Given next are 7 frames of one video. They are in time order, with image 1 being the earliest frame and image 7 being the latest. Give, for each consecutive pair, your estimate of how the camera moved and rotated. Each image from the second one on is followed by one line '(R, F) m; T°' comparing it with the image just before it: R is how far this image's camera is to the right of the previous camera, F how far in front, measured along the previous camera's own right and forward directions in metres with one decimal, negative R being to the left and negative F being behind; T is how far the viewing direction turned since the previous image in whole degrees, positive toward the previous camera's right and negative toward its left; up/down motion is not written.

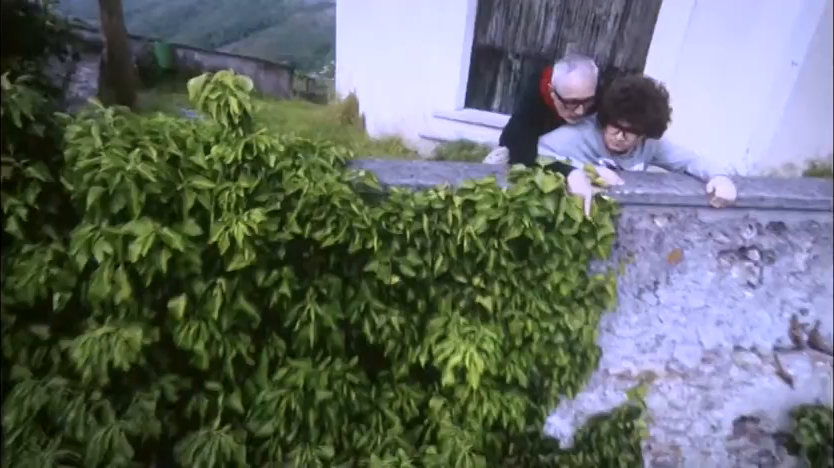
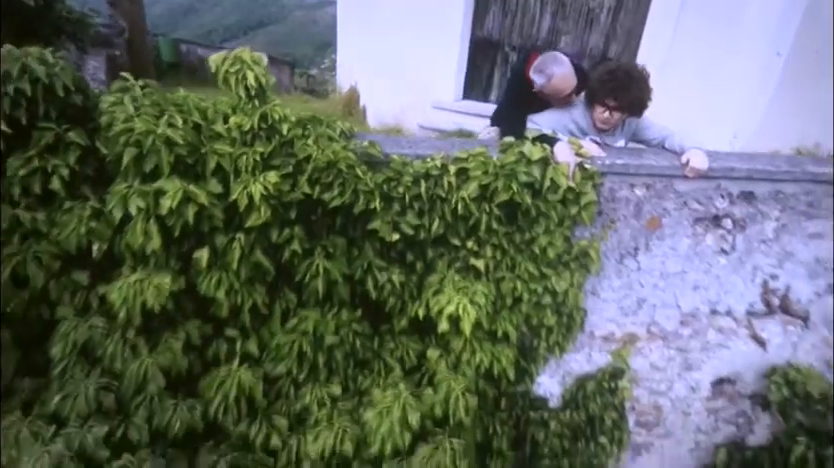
(+0.1, -0.1) m; -5°
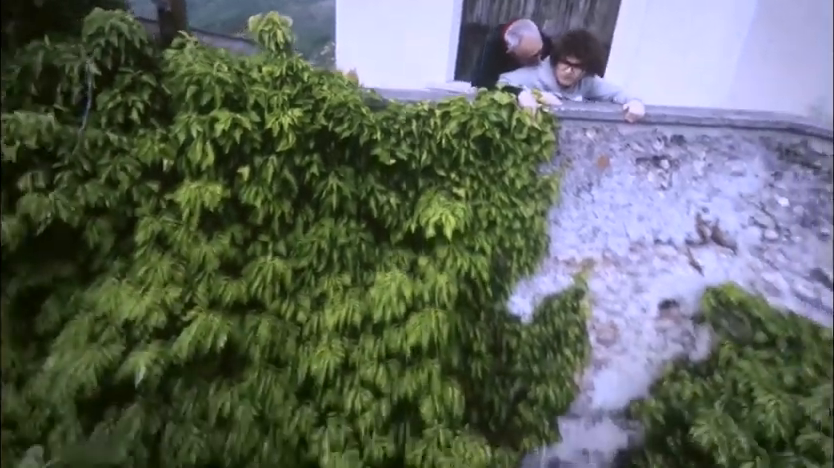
(0.0, -0.3) m; 0°
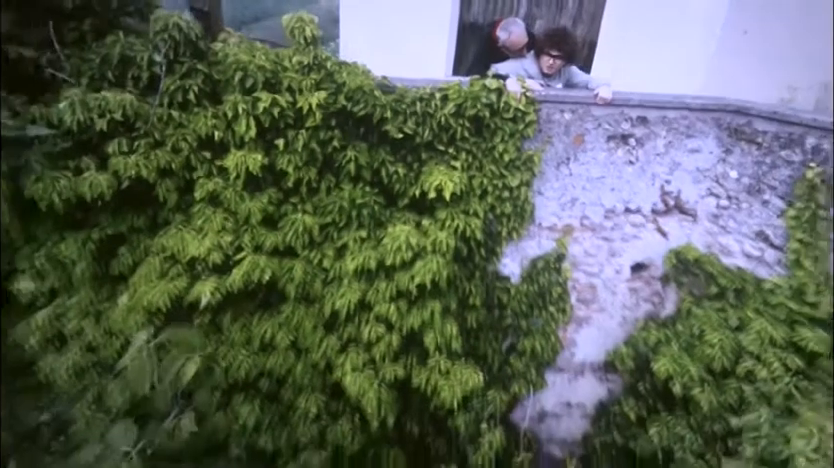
(0.0, -0.3) m; 0°
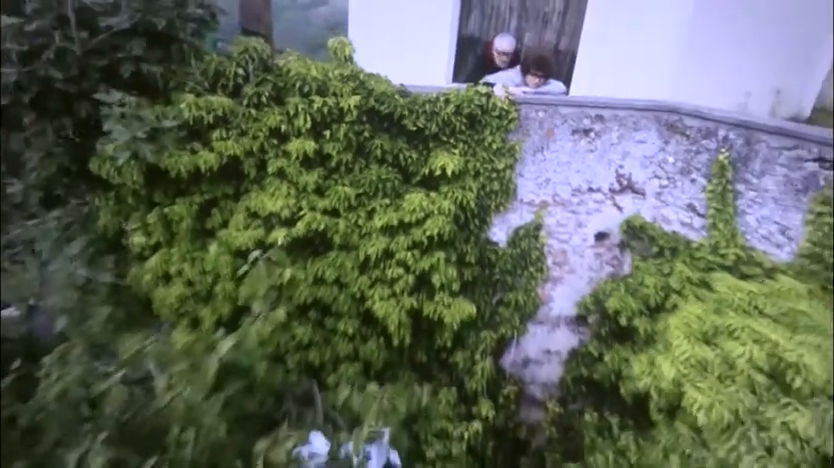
(0.0, -0.5) m; 0°
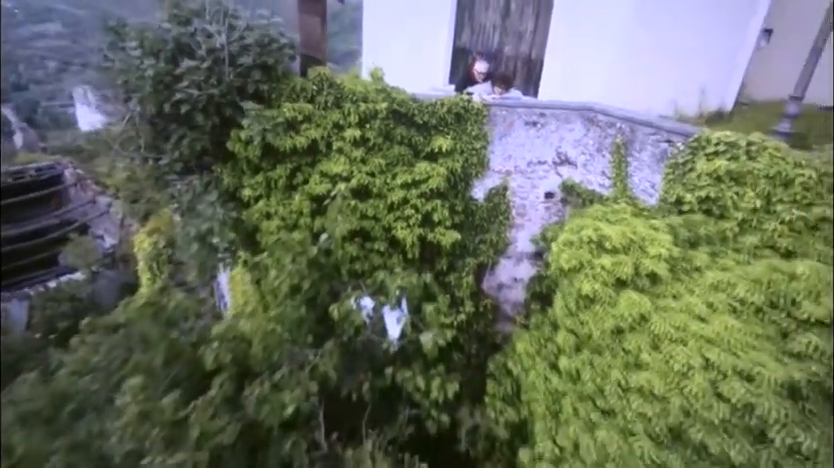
(0.0, -1.2) m; 0°
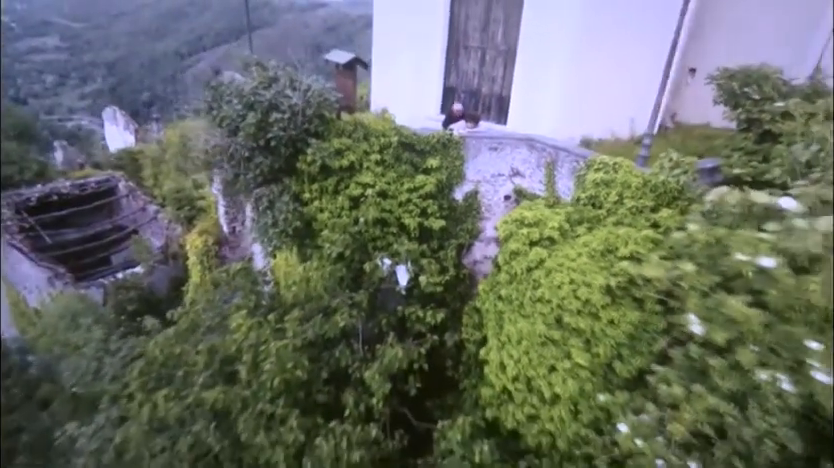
(0.0, -1.7) m; 0°
